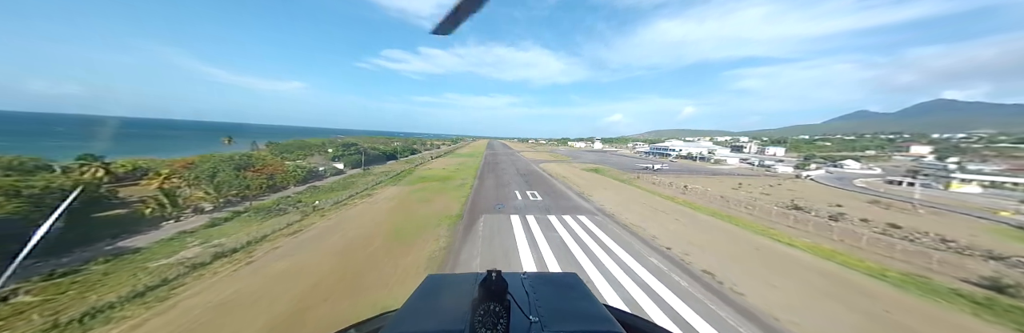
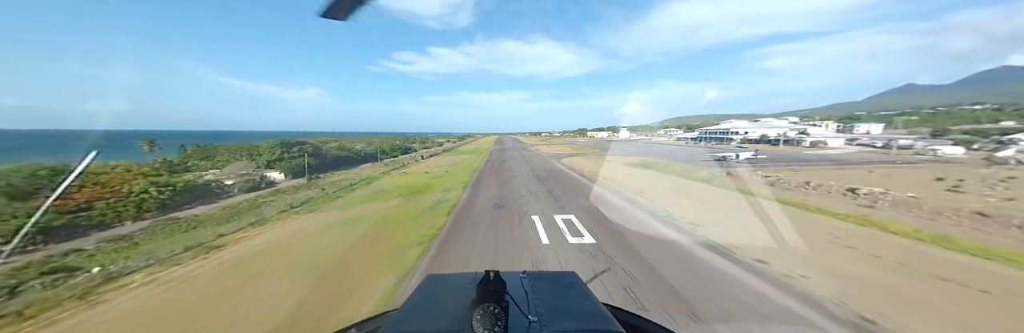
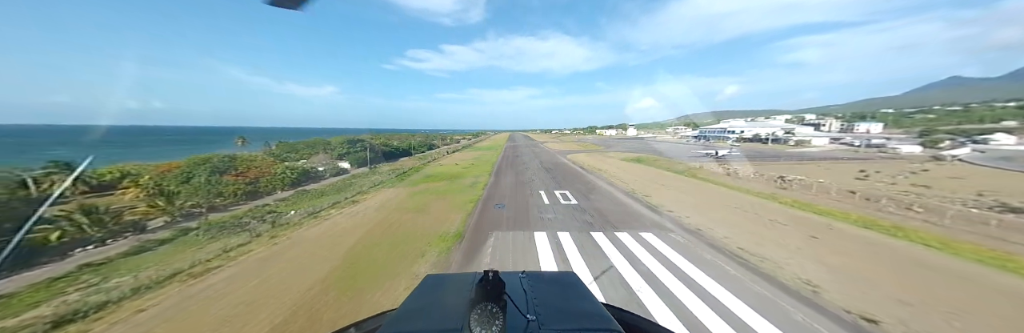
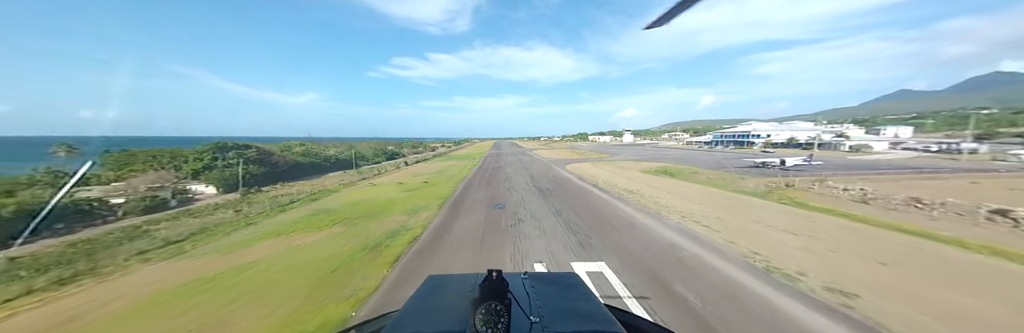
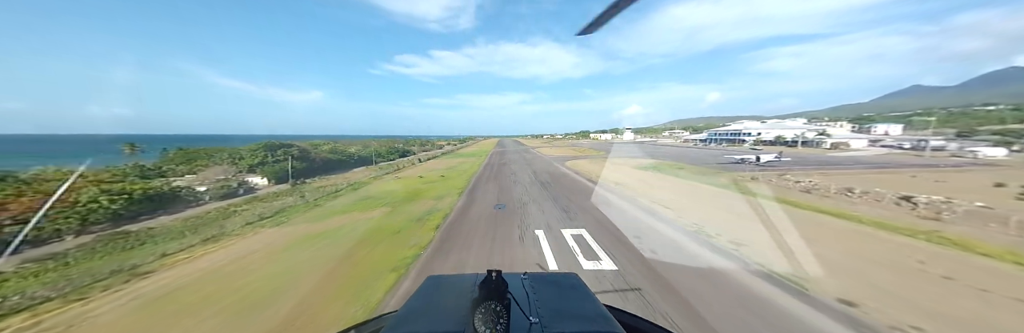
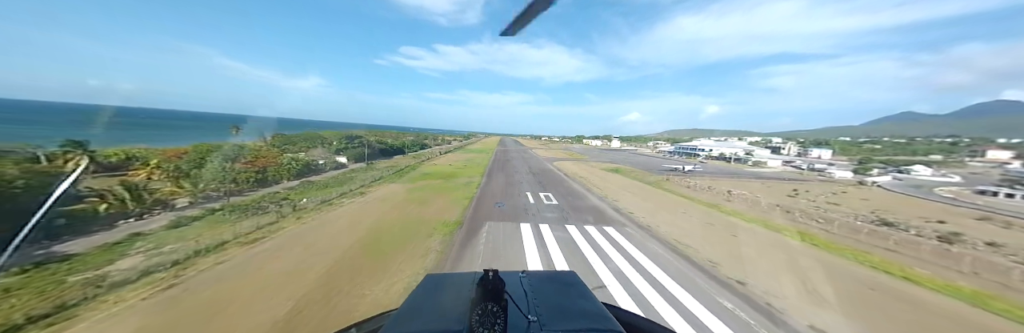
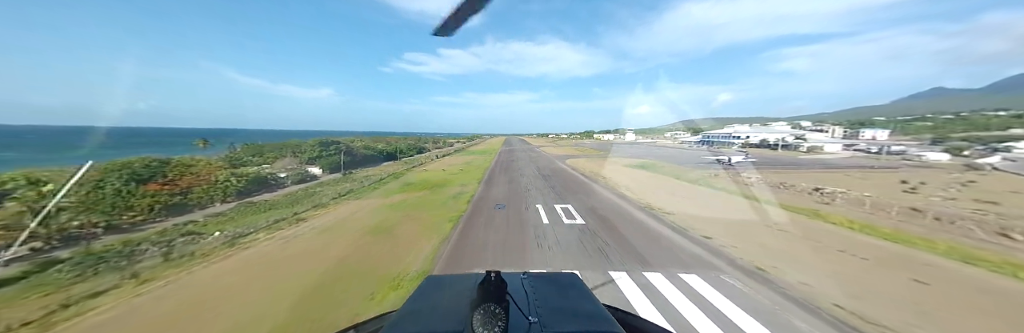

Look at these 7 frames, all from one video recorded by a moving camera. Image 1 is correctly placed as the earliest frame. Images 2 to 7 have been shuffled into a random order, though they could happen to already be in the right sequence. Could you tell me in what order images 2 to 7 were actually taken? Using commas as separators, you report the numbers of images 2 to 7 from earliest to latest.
6, 3, 7, 2, 5, 4
